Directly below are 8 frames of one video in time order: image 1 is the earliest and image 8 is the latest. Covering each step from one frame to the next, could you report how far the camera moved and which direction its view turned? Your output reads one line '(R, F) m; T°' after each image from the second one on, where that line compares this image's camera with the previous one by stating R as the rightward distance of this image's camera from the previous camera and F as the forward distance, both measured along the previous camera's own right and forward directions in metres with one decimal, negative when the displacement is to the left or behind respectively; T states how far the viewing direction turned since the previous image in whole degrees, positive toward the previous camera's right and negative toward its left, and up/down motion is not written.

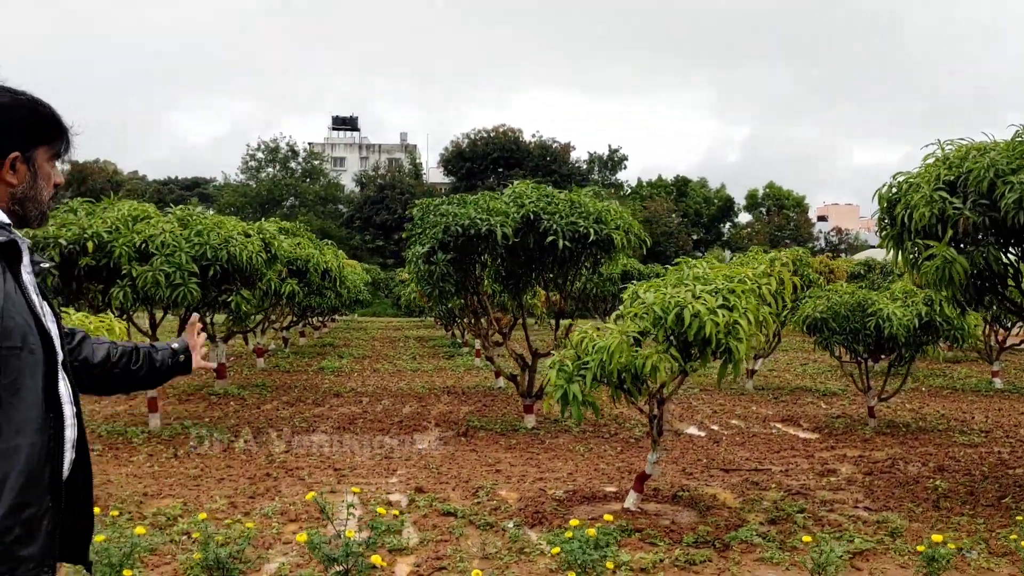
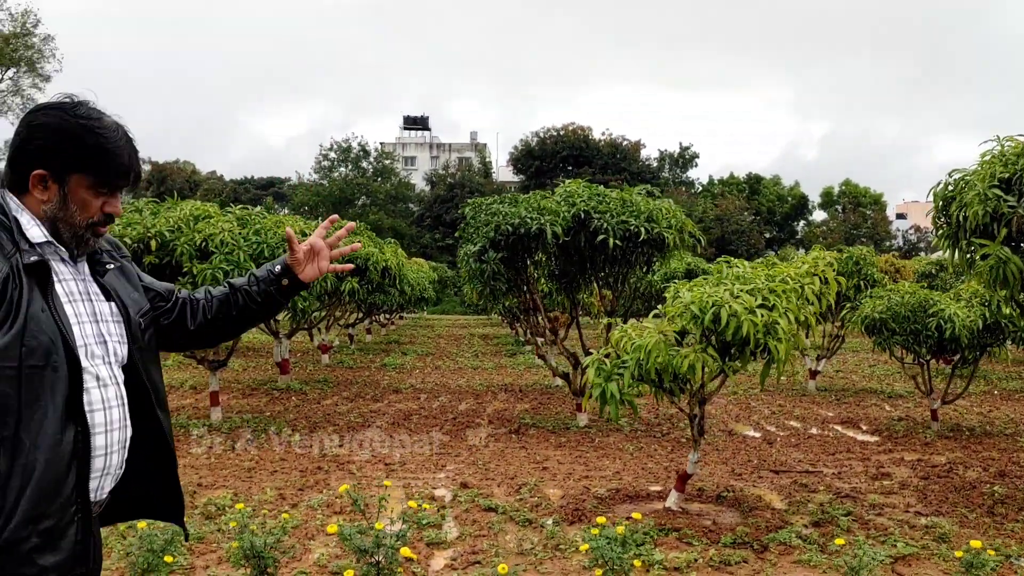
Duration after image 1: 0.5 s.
(+0.2, -0.1) m; -6°
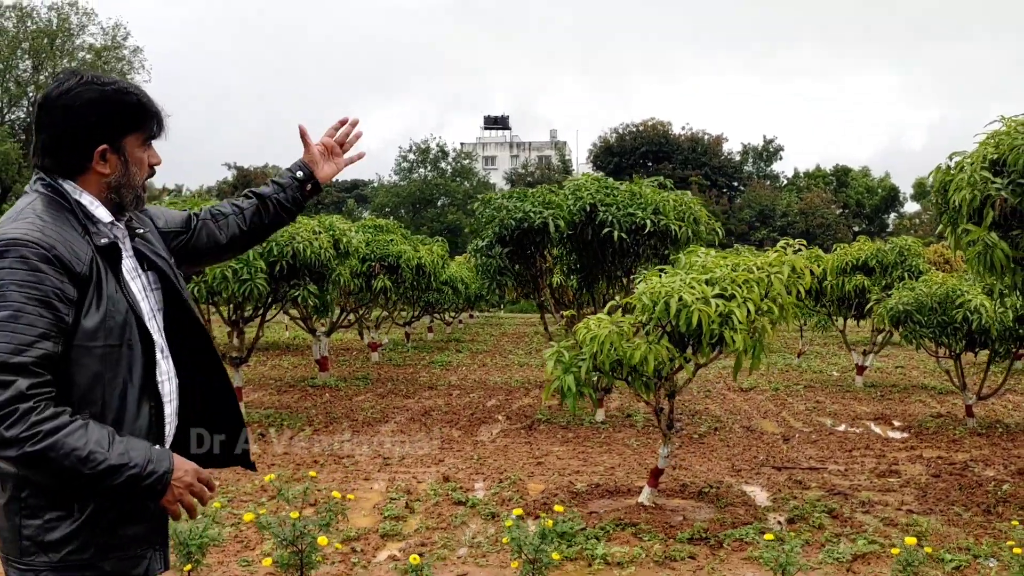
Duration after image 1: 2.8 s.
(+0.8, 0.0) m; -6°
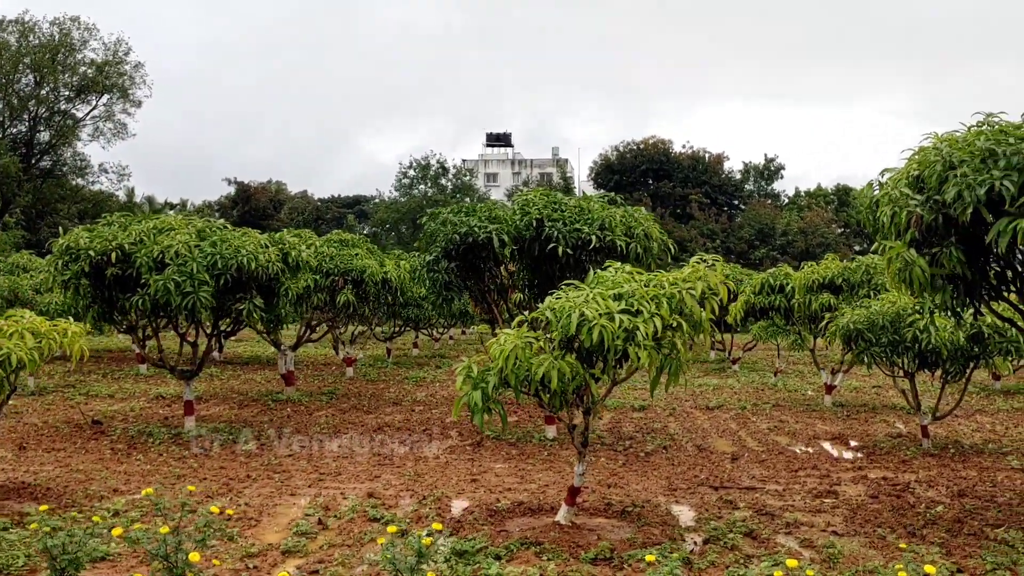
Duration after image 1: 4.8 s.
(+0.6, +0.1) m; 0°
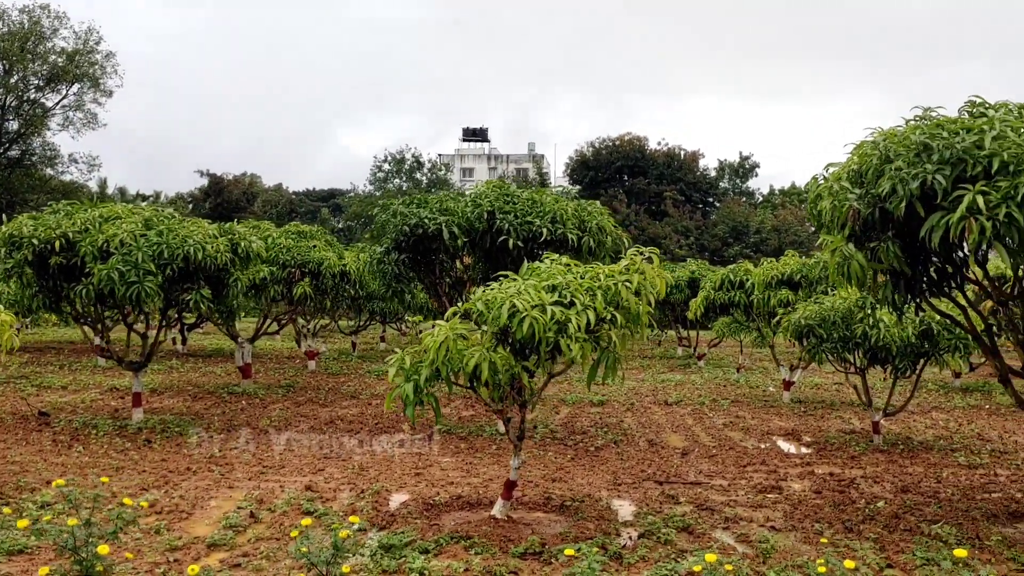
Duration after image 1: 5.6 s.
(+0.3, +0.1) m; +2°
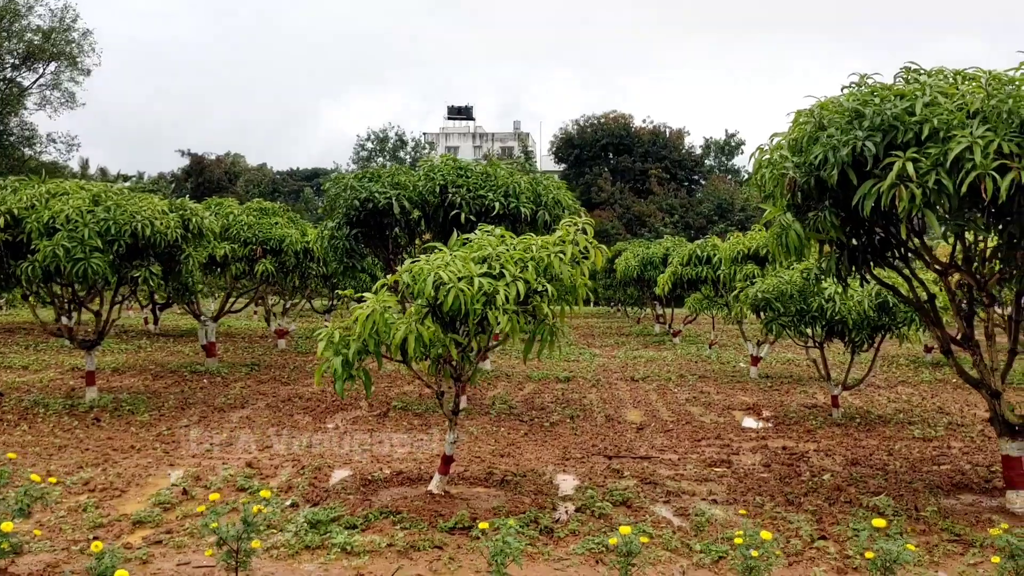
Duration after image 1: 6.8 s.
(+0.4, +0.1) m; +1°
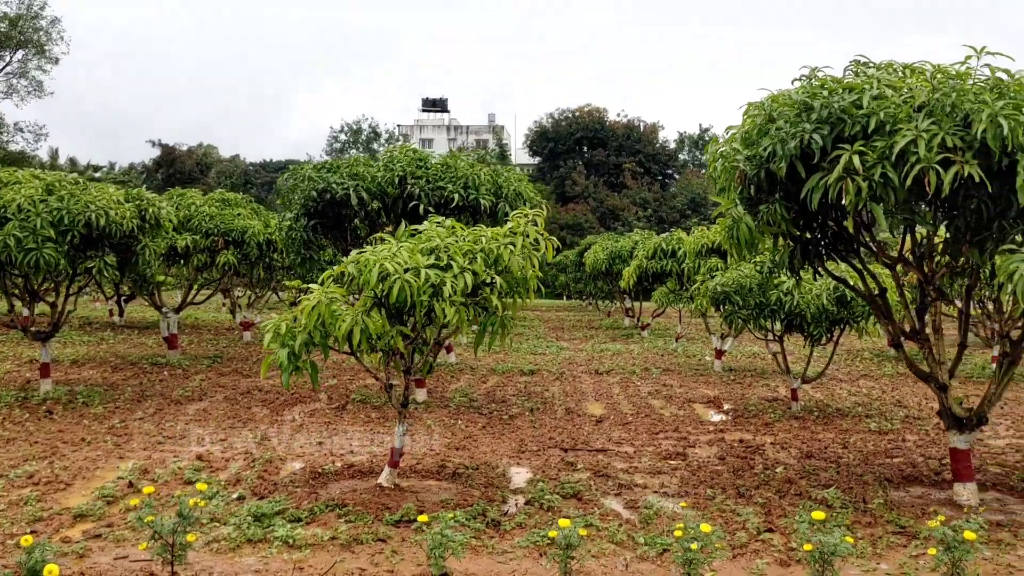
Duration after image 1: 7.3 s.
(+0.2, 0.0) m; +2°
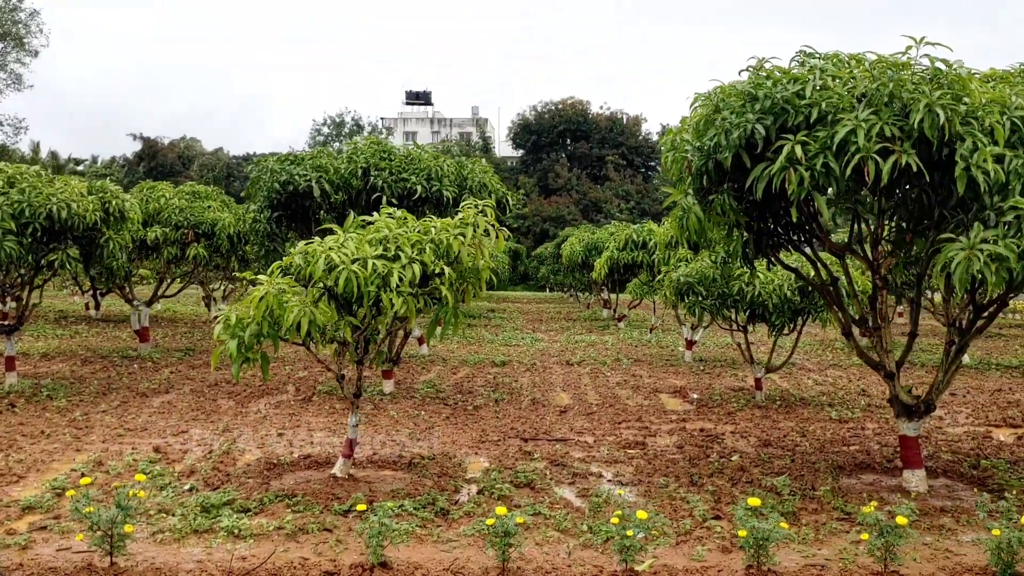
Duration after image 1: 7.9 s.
(+0.2, 0.0) m; +1°
